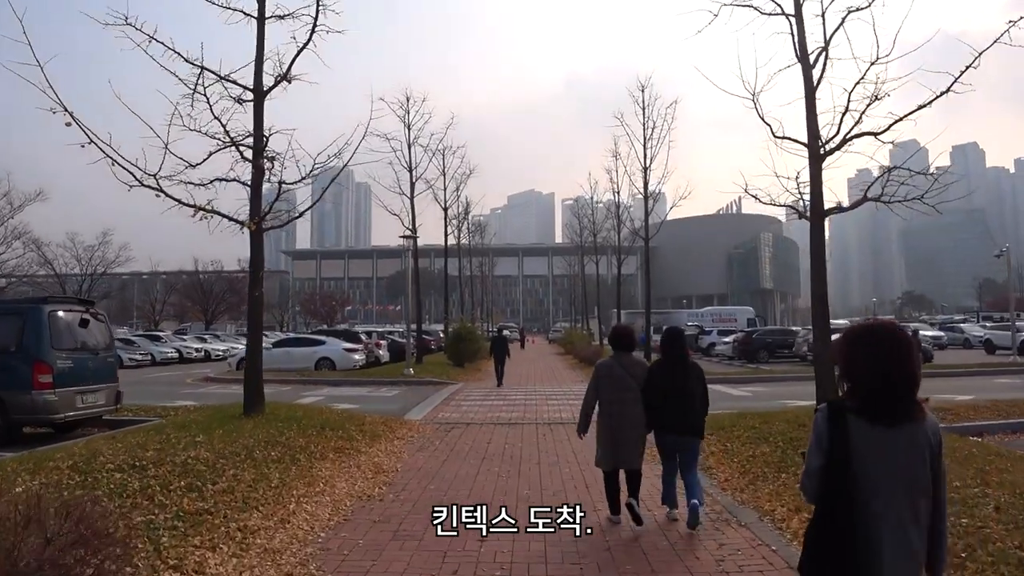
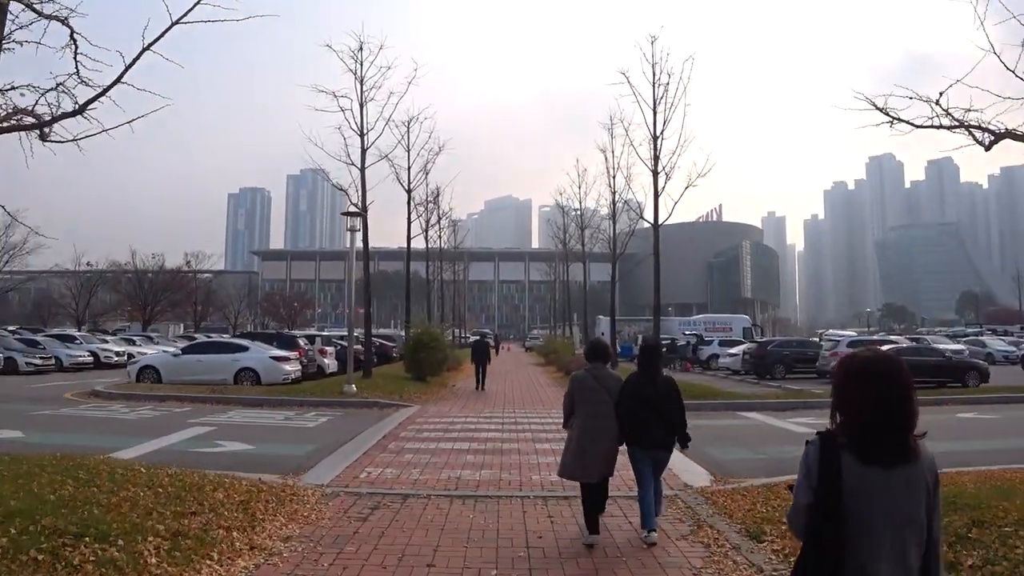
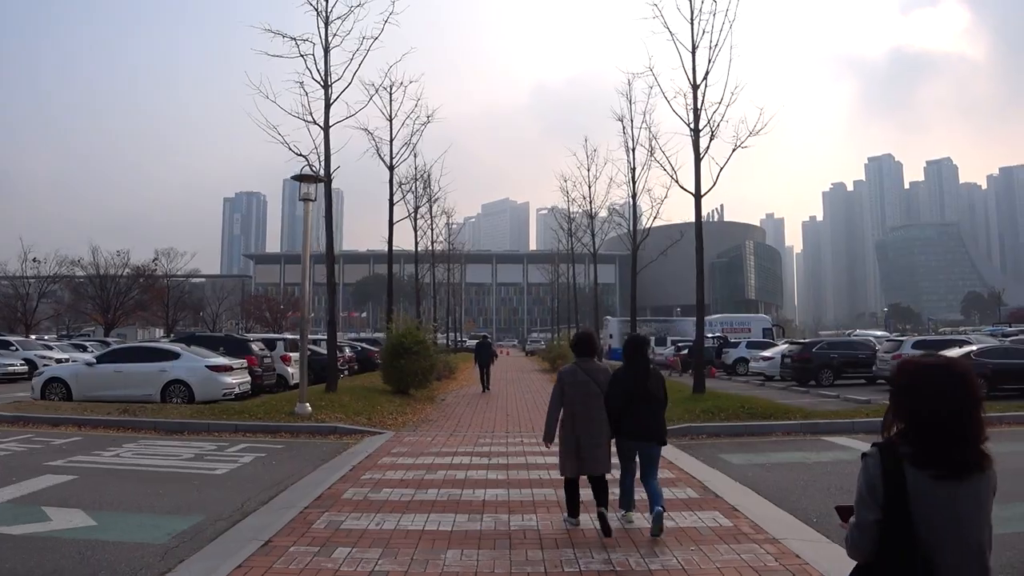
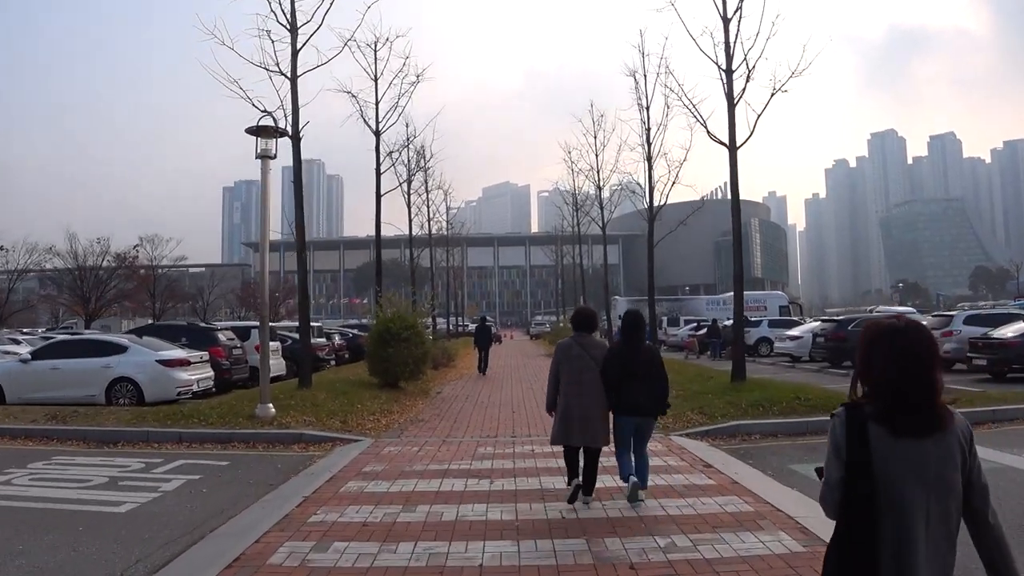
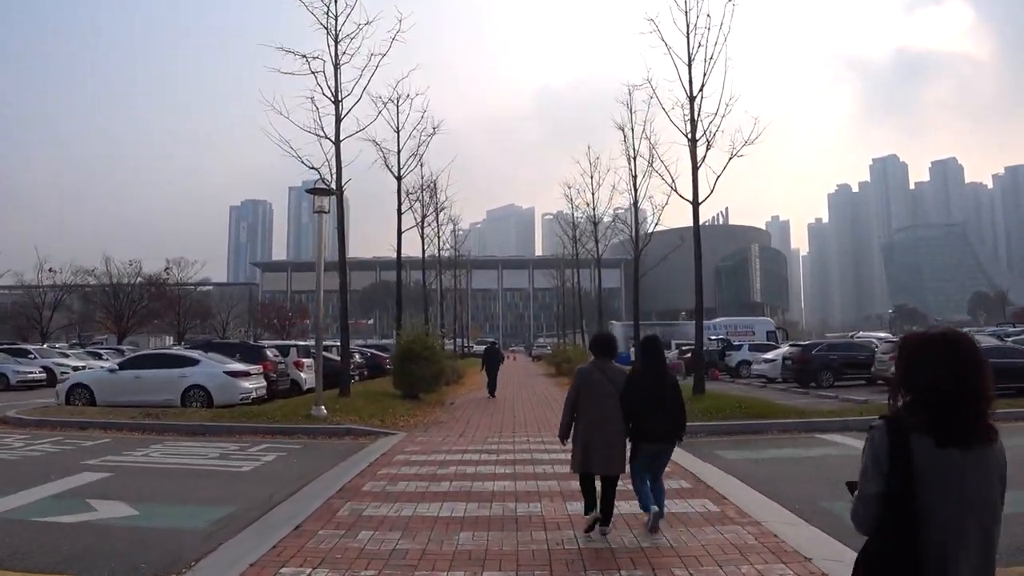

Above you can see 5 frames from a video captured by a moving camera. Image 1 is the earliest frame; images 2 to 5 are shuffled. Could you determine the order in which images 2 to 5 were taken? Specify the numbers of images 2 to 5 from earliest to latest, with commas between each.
2, 5, 3, 4
